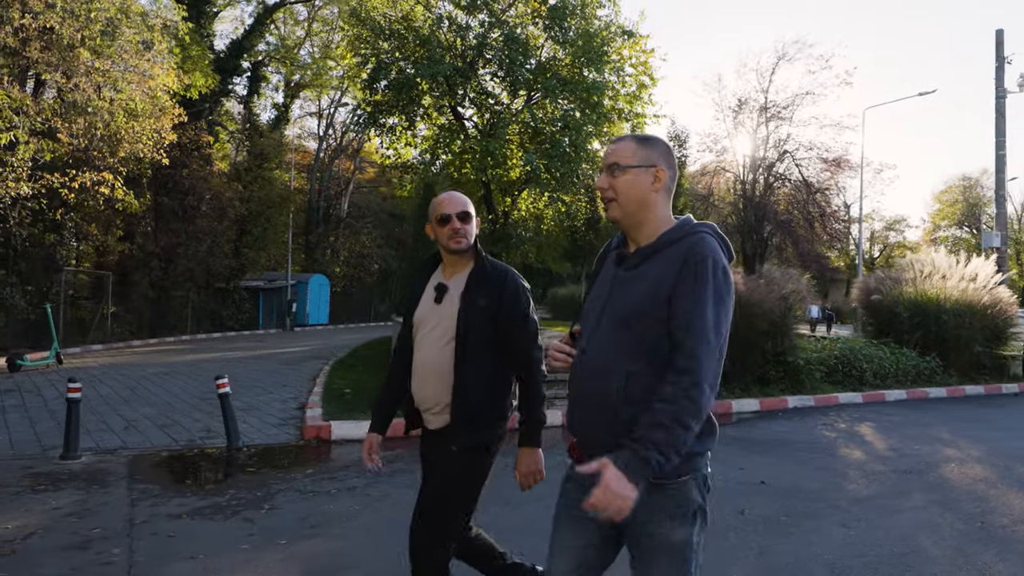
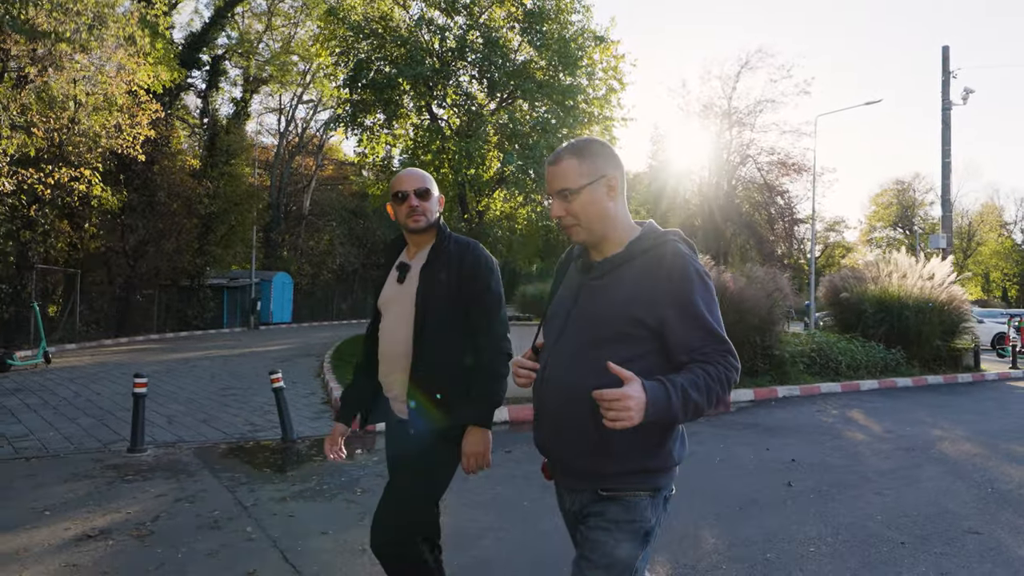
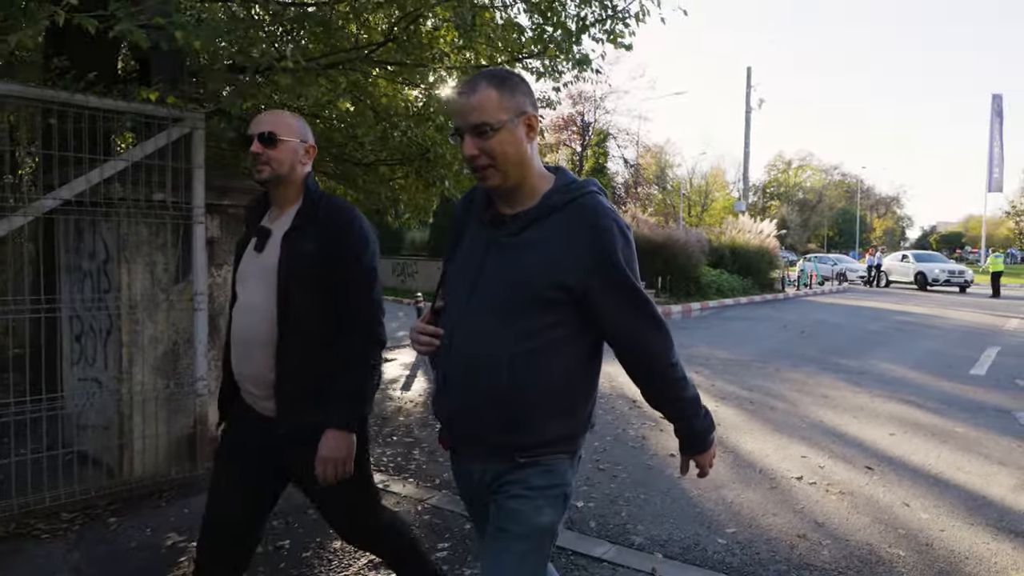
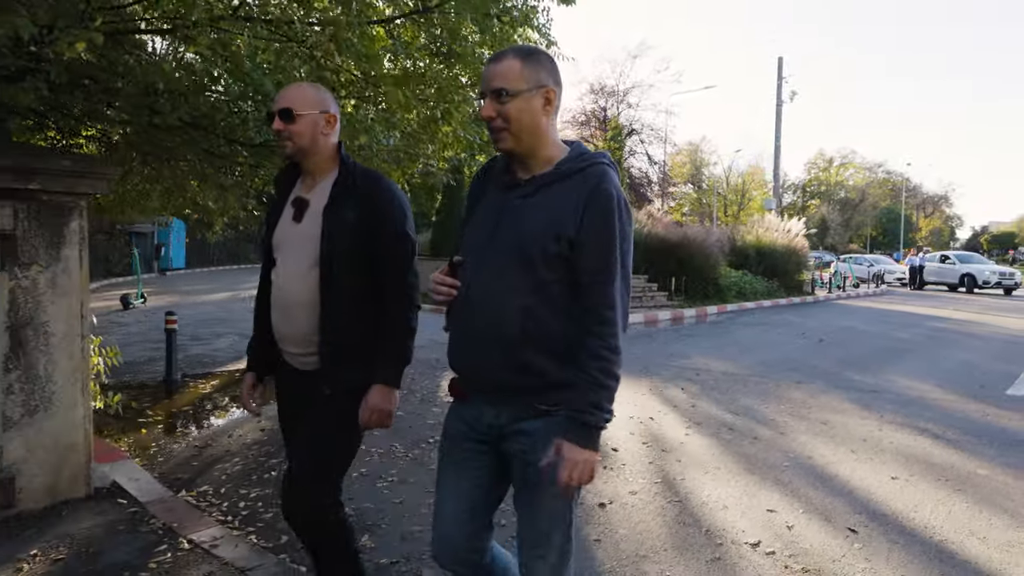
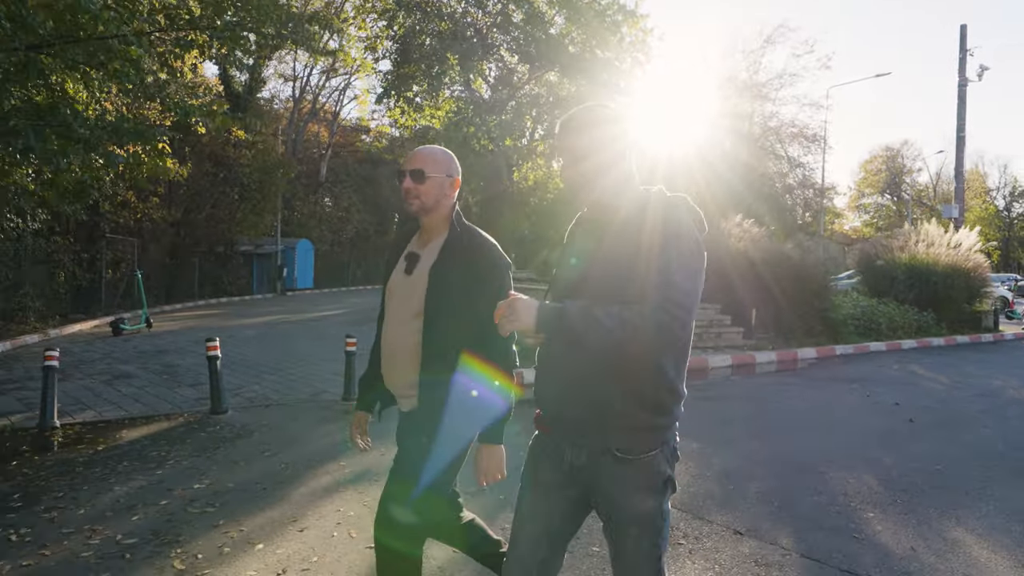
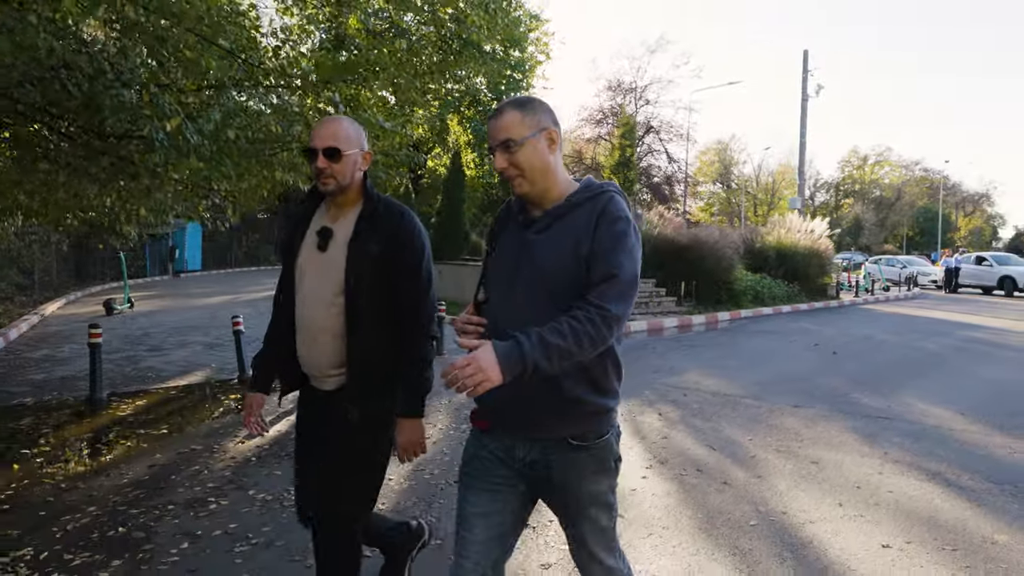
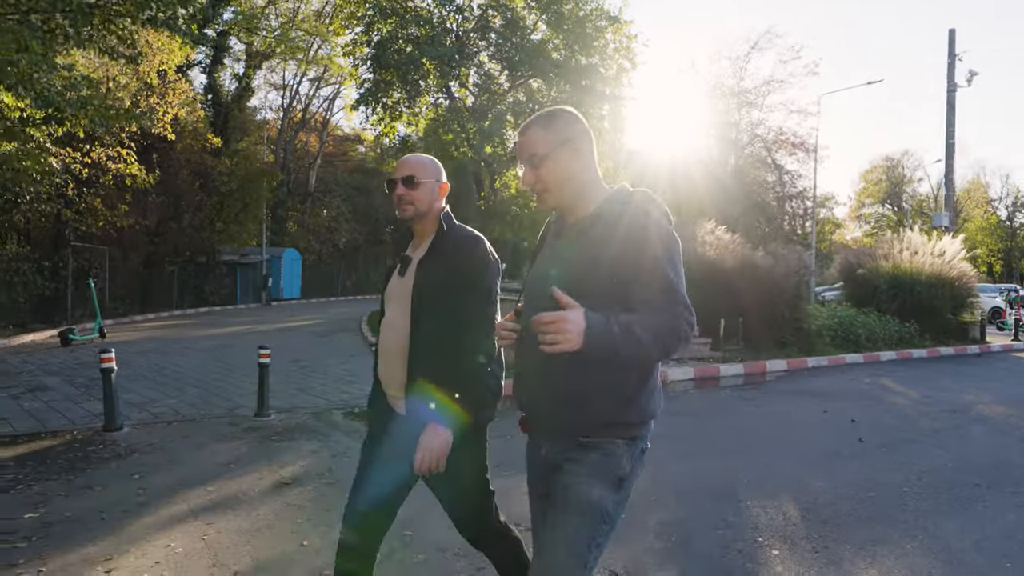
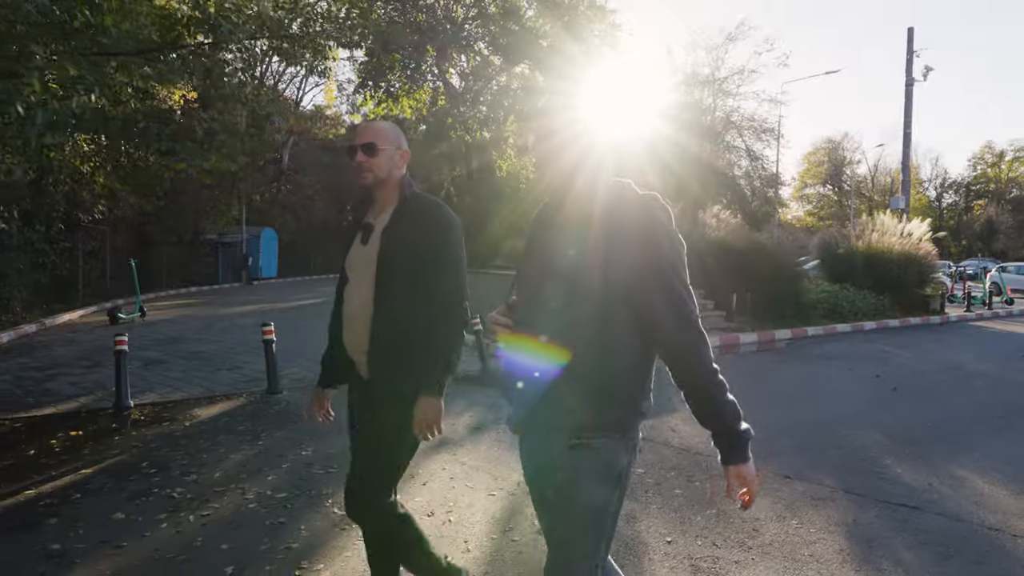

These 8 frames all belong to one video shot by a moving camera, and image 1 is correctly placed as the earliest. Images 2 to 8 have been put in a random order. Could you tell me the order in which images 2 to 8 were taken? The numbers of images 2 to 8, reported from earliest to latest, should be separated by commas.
2, 7, 5, 8, 6, 4, 3
